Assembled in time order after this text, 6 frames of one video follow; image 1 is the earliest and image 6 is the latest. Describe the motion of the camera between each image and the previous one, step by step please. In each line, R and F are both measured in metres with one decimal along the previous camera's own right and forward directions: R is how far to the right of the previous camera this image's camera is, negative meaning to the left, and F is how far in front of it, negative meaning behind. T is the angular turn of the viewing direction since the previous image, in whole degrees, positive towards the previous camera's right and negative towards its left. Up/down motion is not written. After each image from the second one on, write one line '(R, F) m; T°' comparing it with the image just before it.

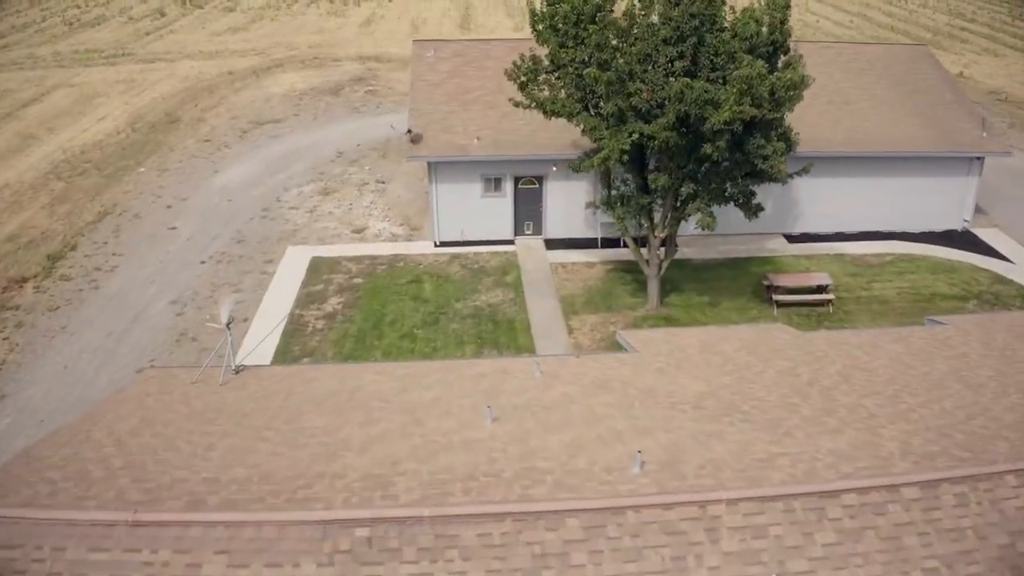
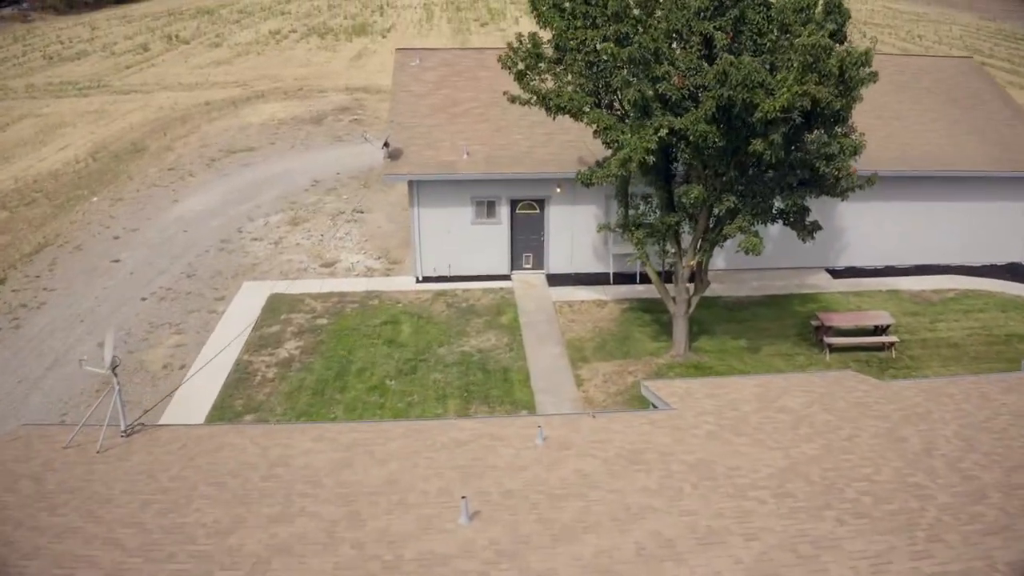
(+0.1, +3.5) m; 0°
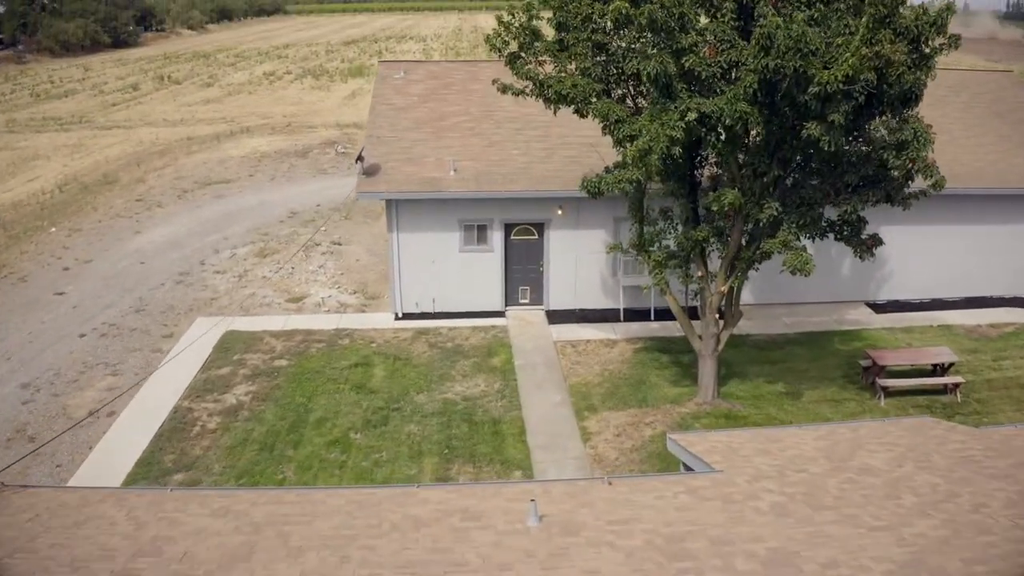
(+0.1, +2.6) m; 0°
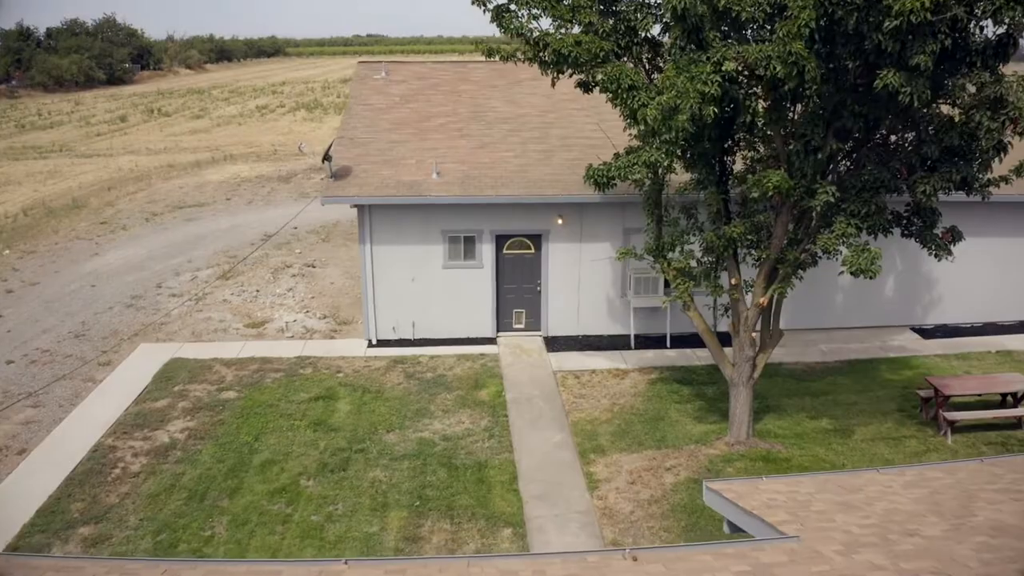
(+0.1, +2.3) m; 0°
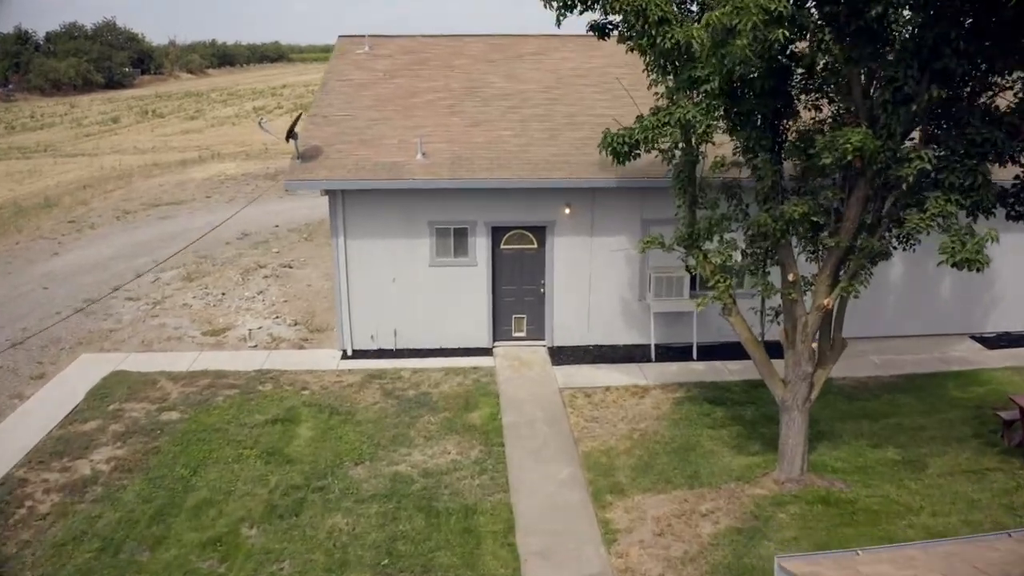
(+0.1, +2.1) m; 0°
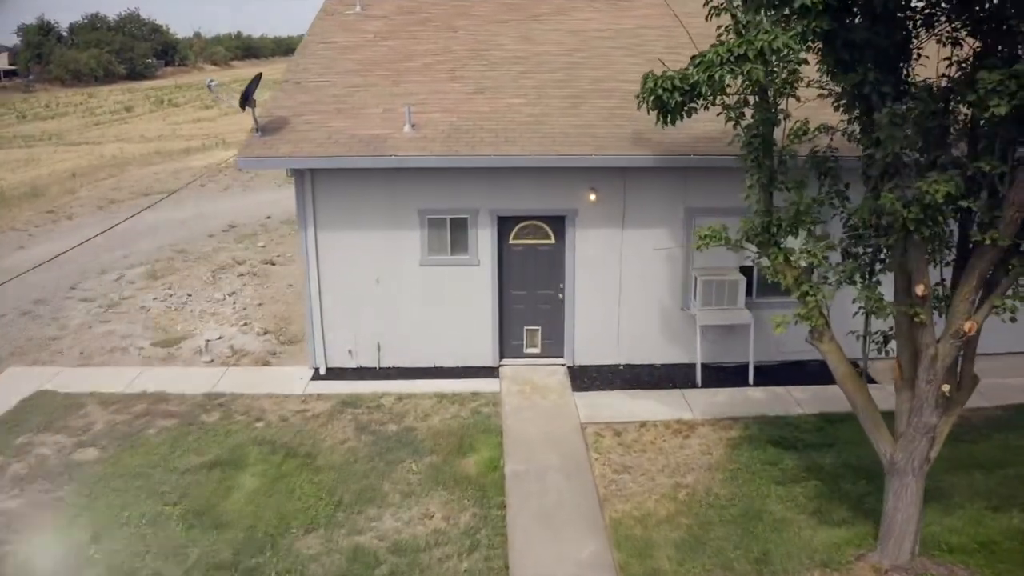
(+0.2, +2.3) m; -2°
